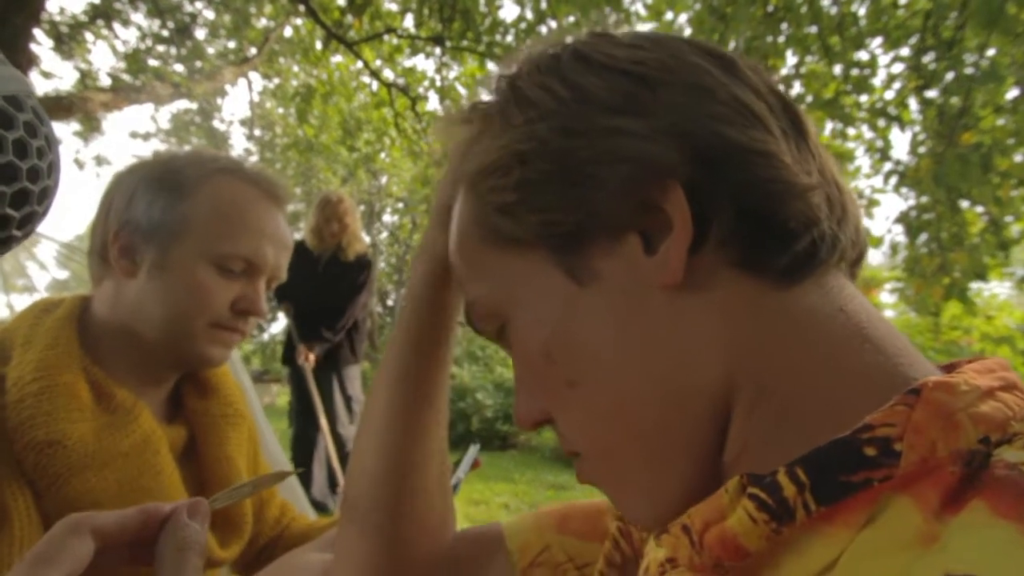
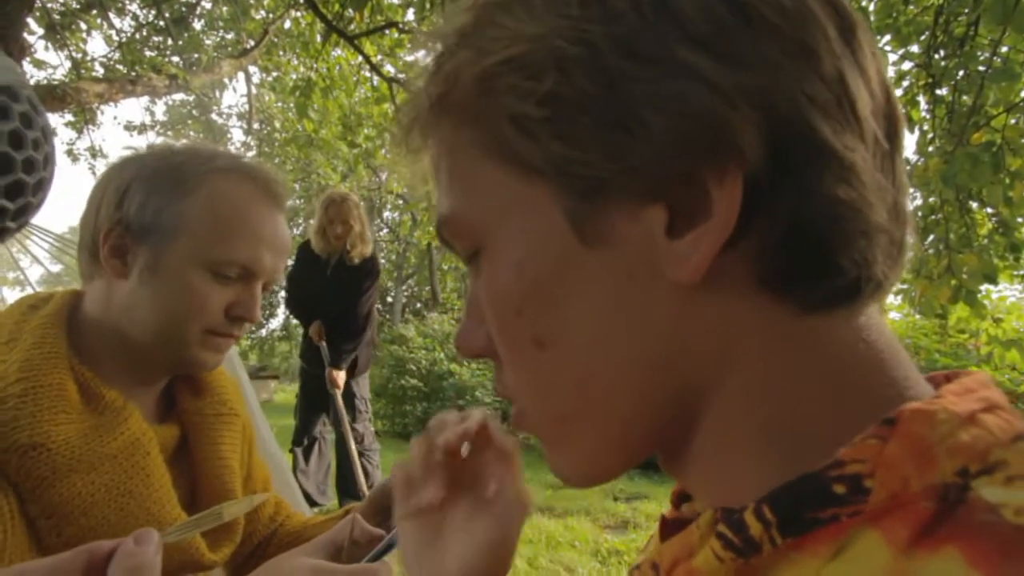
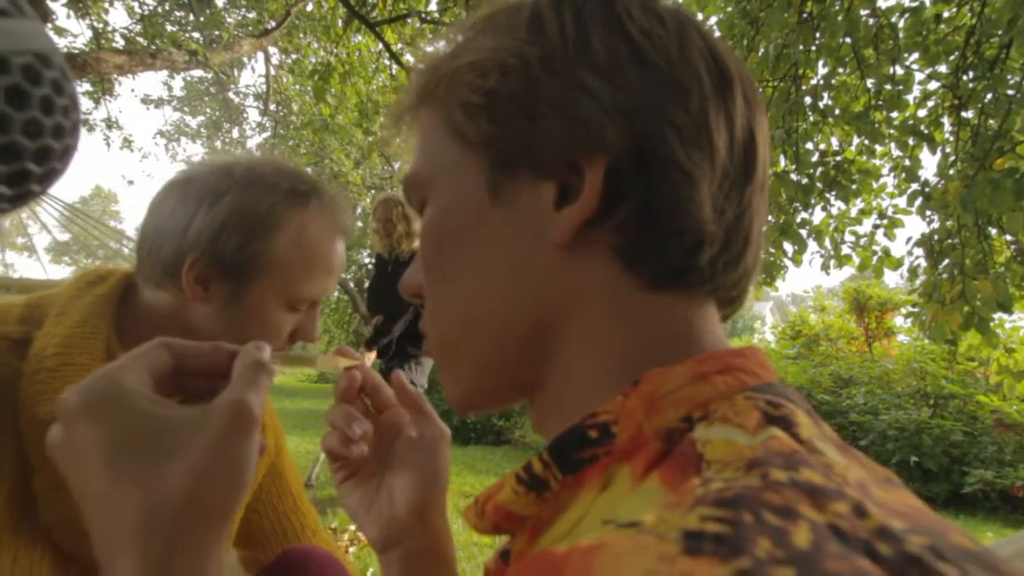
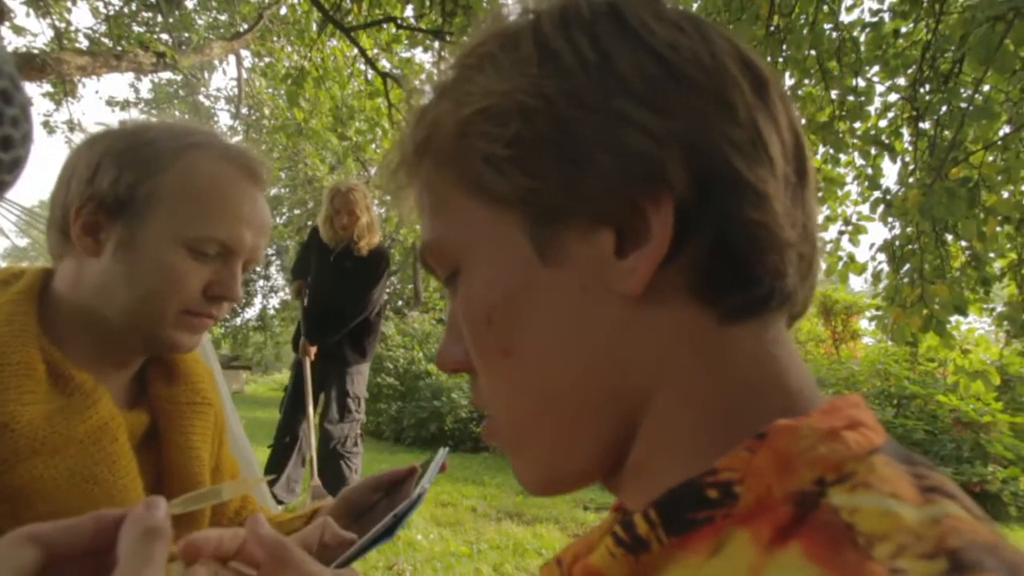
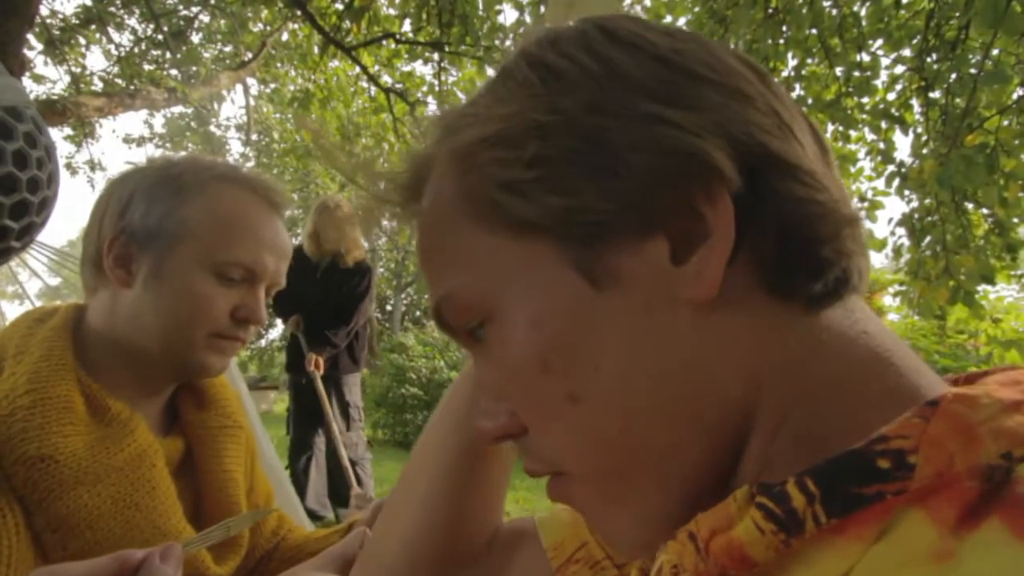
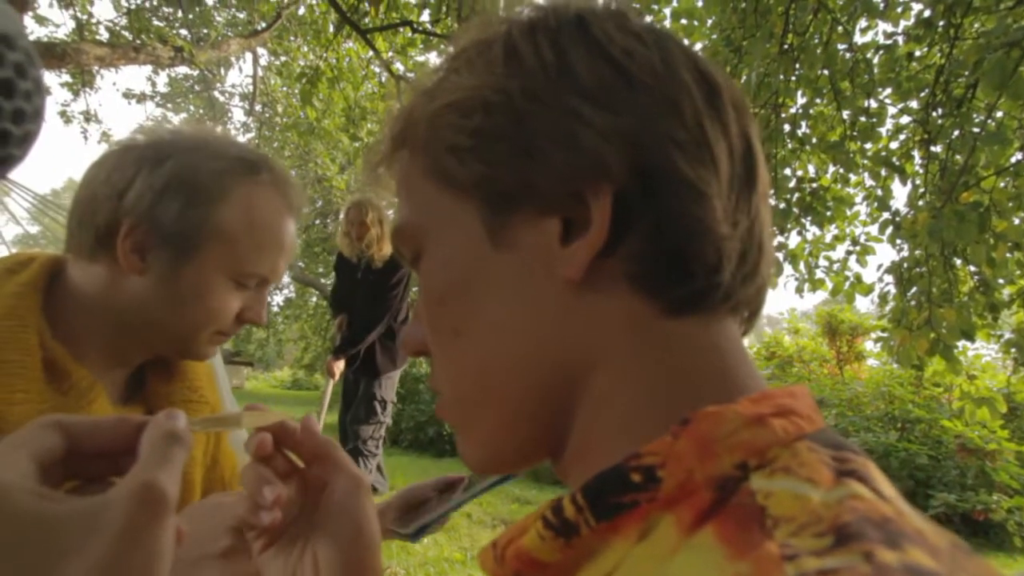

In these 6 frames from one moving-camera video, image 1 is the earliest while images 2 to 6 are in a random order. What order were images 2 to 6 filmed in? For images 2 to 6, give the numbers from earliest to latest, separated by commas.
5, 2, 4, 6, 3
